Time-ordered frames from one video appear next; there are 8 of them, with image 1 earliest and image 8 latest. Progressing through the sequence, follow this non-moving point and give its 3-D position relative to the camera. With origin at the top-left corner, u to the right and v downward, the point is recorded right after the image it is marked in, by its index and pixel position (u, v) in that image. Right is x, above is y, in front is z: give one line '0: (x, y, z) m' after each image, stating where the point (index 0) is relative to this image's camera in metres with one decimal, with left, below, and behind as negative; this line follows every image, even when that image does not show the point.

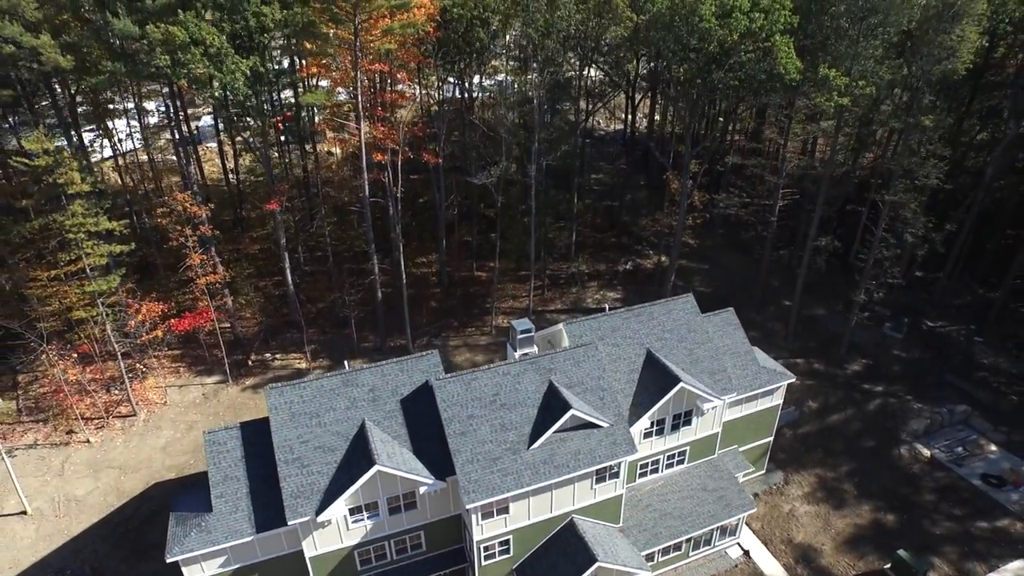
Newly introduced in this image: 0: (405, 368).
0: (-3.3, -2.5, +18.2) m
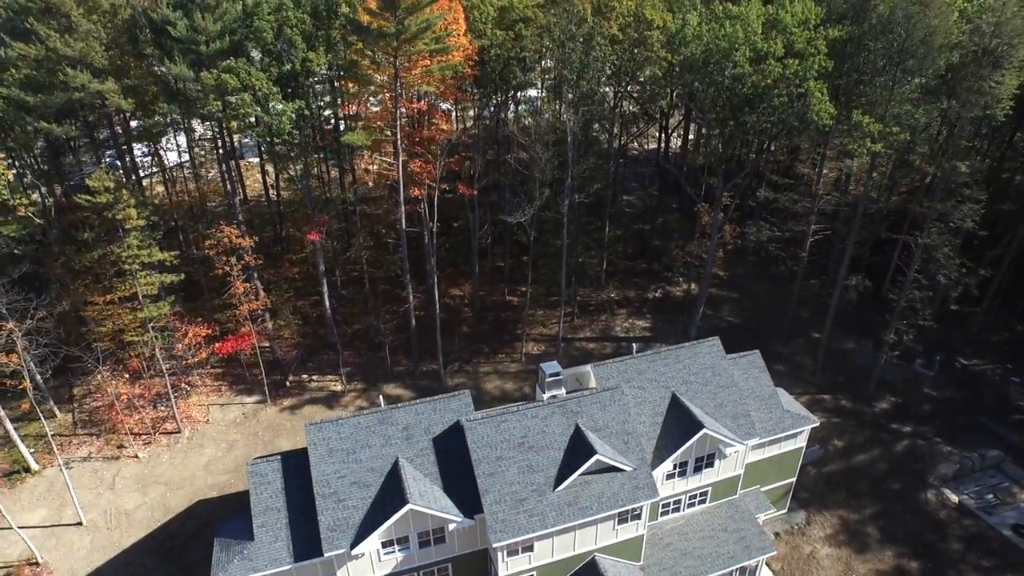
0: (-2.4, -3.9, +18.9) m
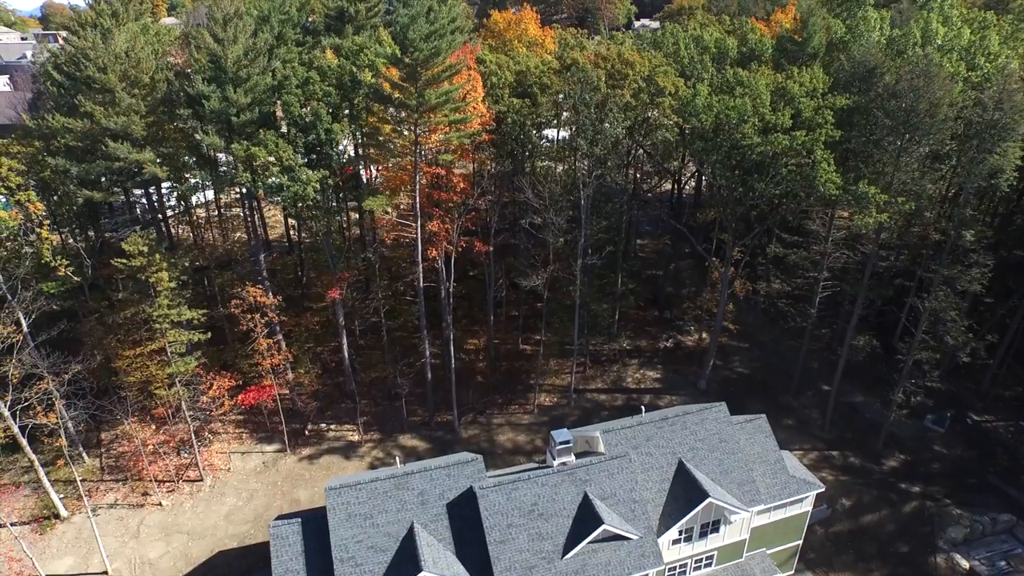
0: (-2.0, -6.2, +19.6) m
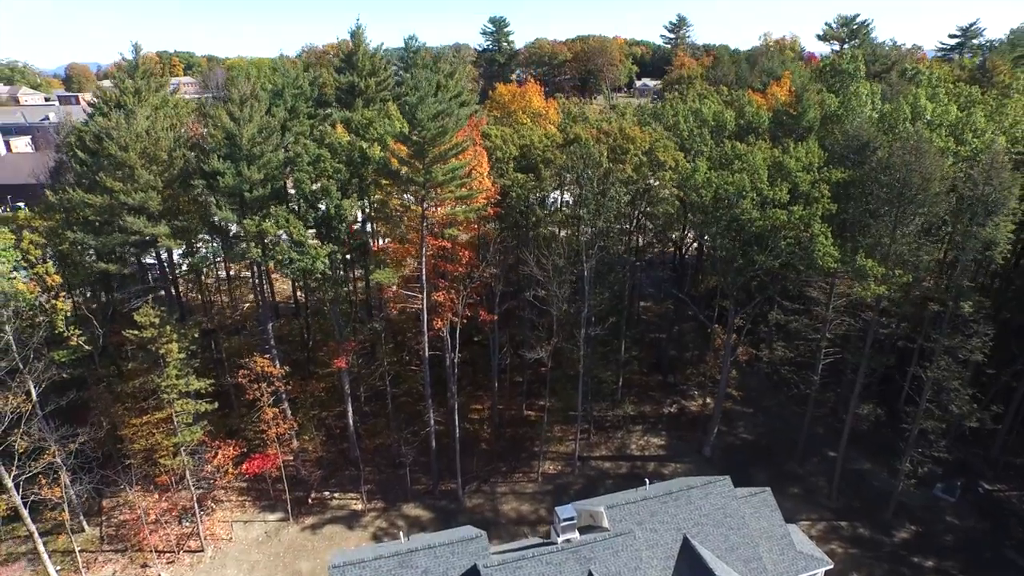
0: (-1.9, -8.7, +19.5) m
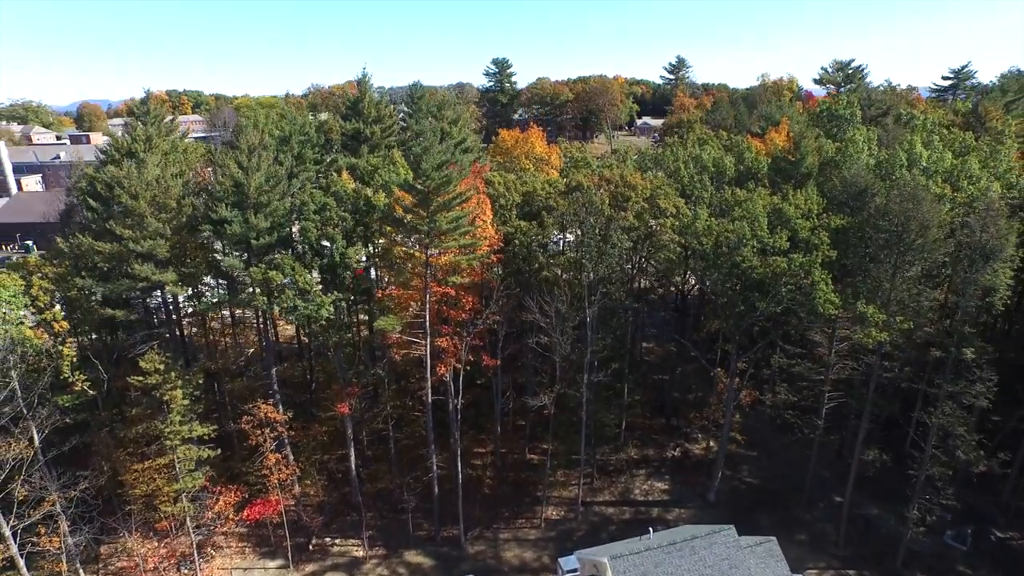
0: (-1.8, -10.4, +19.2) m
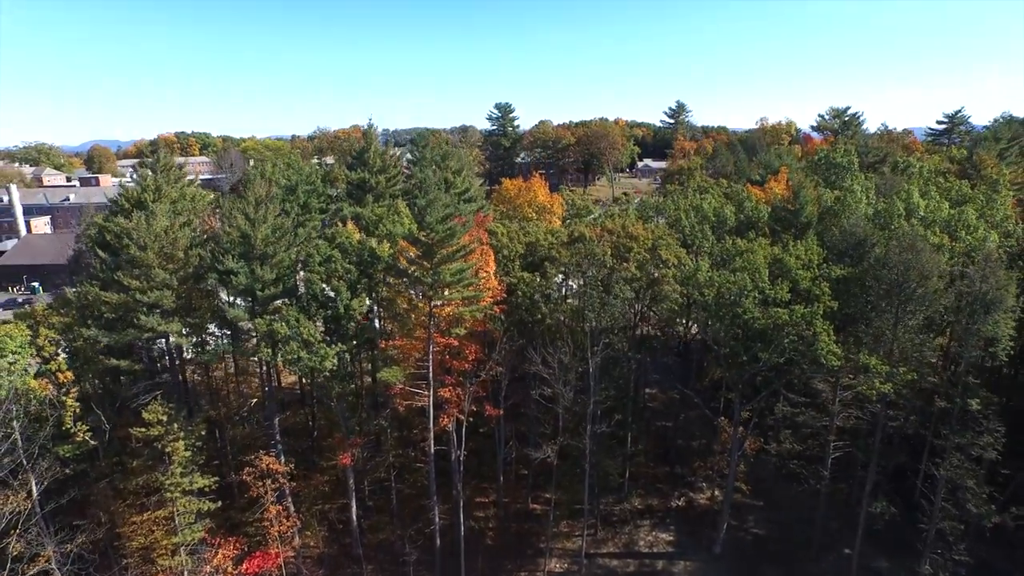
0: (-1.7, -12.1, +18.7) m
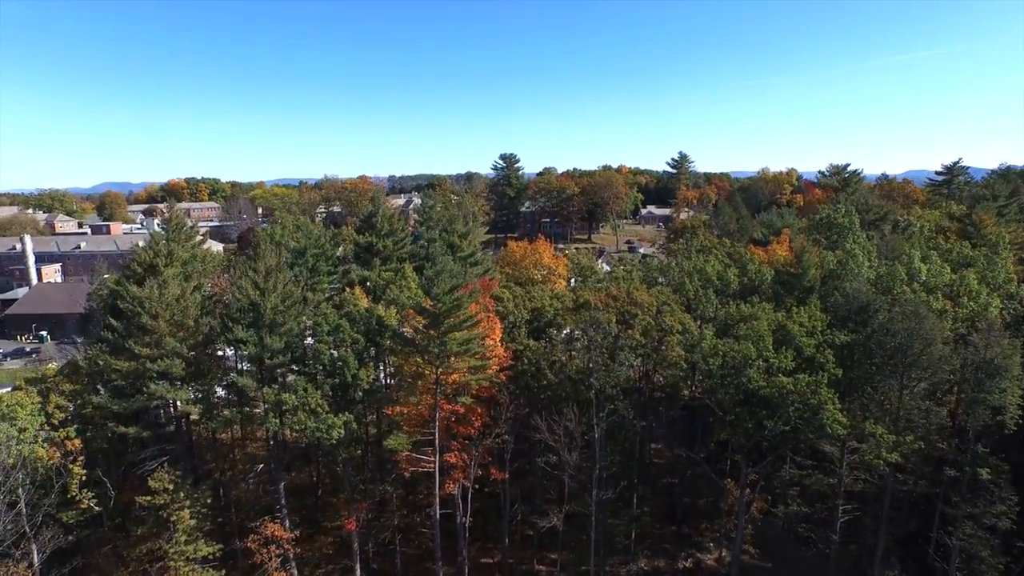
0: (-1.5, -14.6, +18.2) m
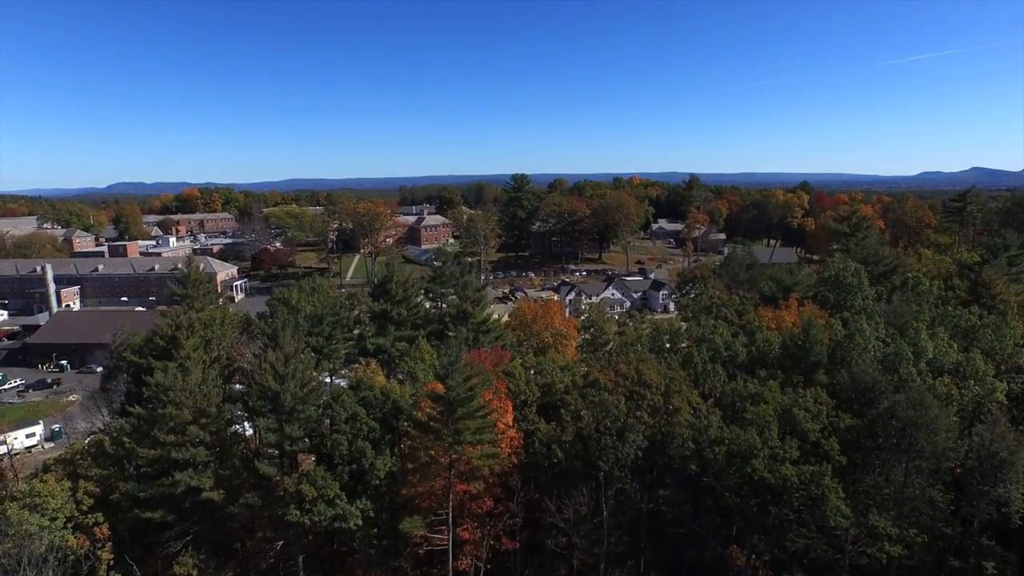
0: (-1.2, -18.5, +19.1) m
